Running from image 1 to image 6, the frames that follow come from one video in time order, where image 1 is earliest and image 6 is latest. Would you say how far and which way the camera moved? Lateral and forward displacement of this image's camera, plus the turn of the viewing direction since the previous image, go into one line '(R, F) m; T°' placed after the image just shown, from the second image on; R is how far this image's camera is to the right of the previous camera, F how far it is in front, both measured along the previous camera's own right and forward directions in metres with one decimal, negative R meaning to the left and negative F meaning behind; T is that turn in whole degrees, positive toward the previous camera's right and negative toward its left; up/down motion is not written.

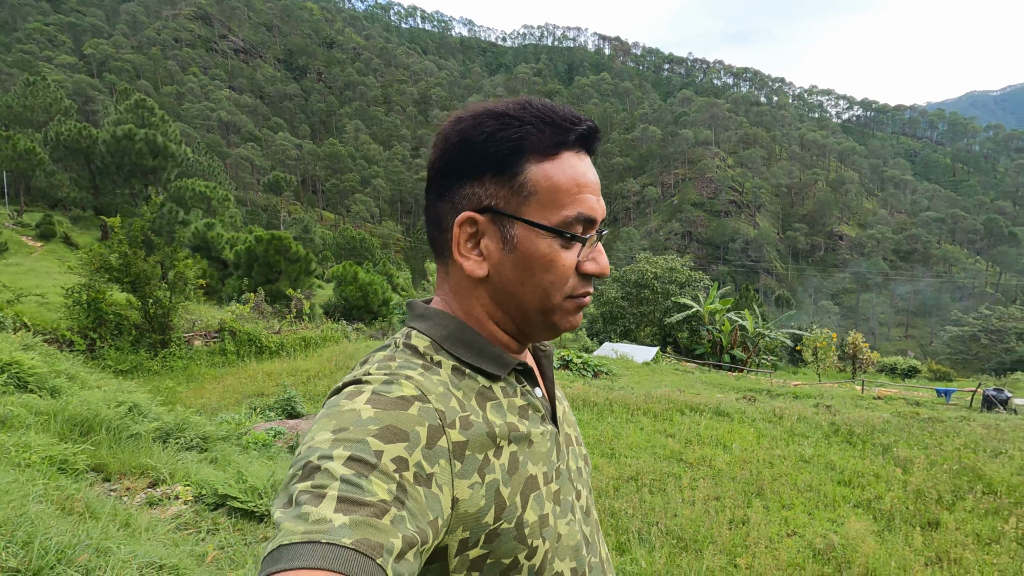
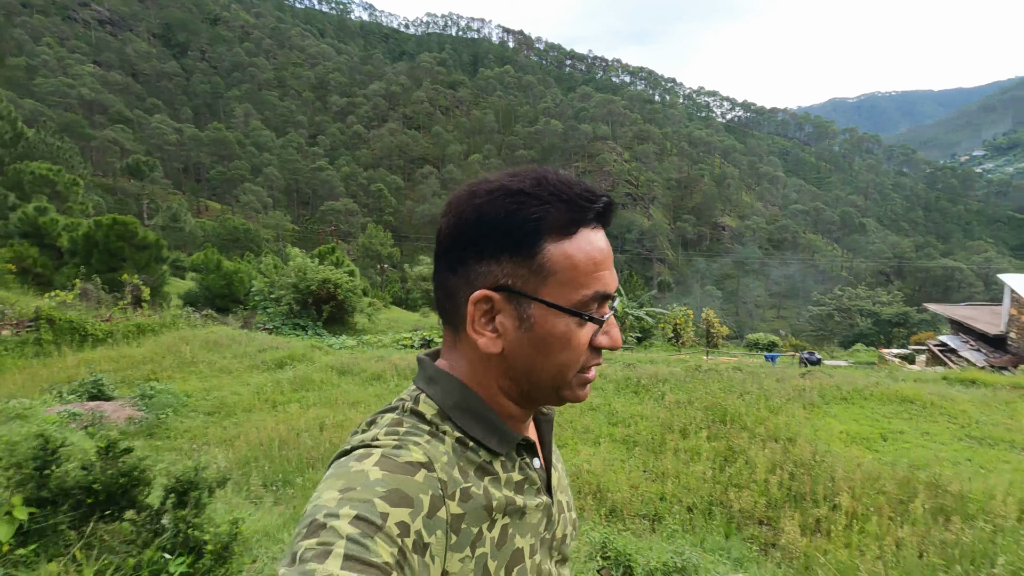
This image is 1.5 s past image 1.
(+0.5, -0.2) m; +10°
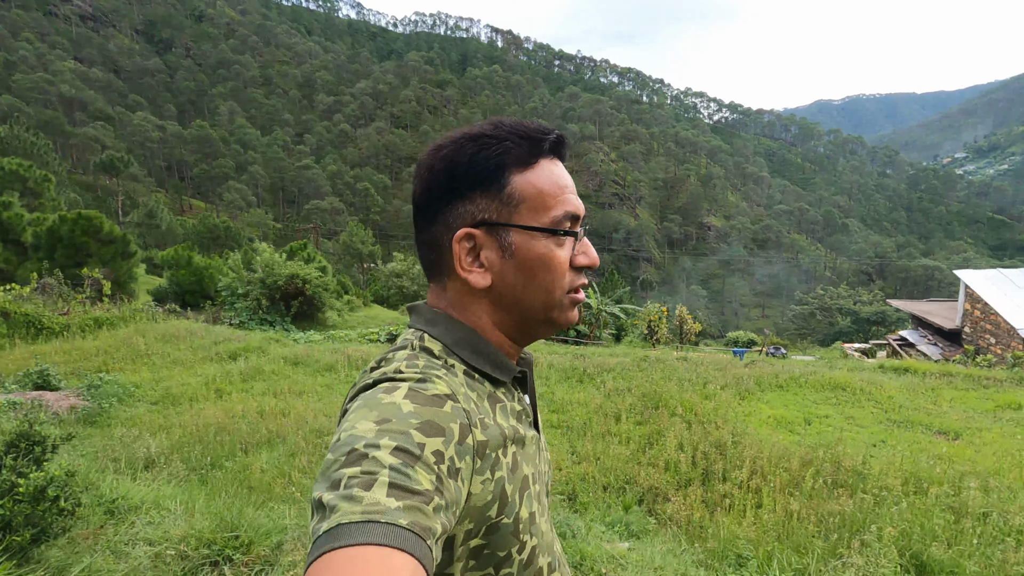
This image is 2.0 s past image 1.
(+0.2, -0.1) m; +1°
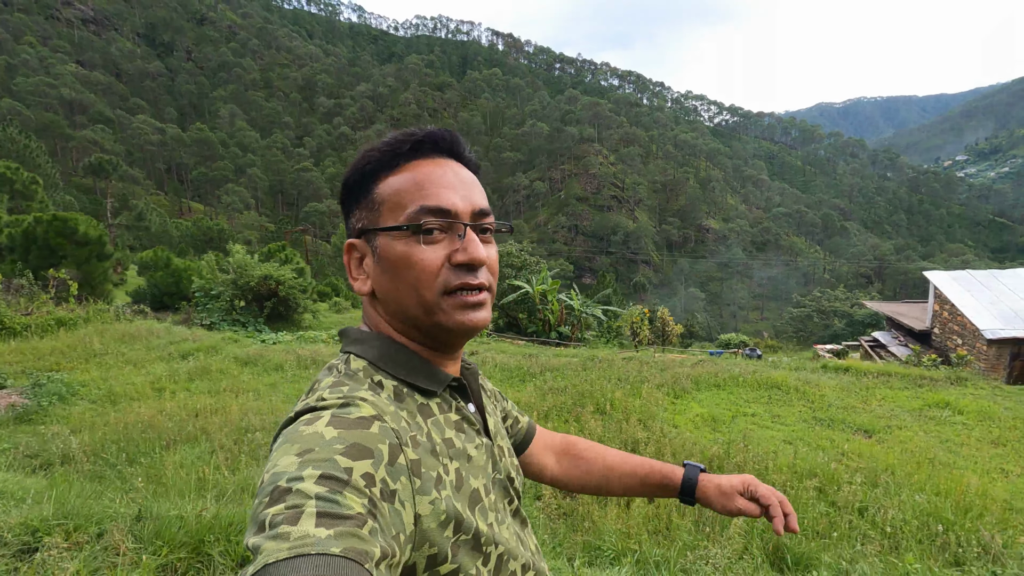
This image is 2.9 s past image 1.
(+0.3, 0.0) m; 0°
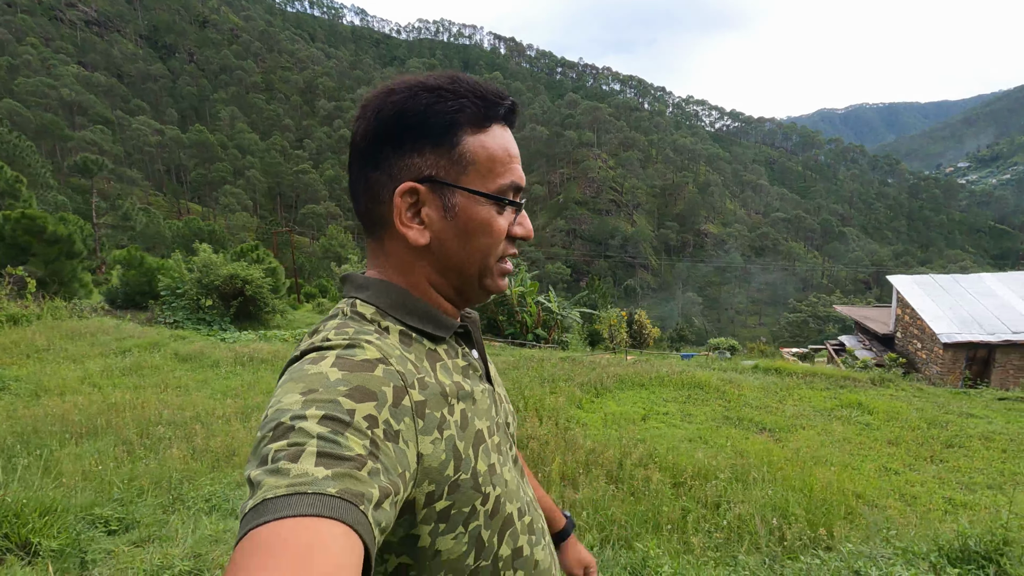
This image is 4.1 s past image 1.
(+0.4, 0.0) m; 0°
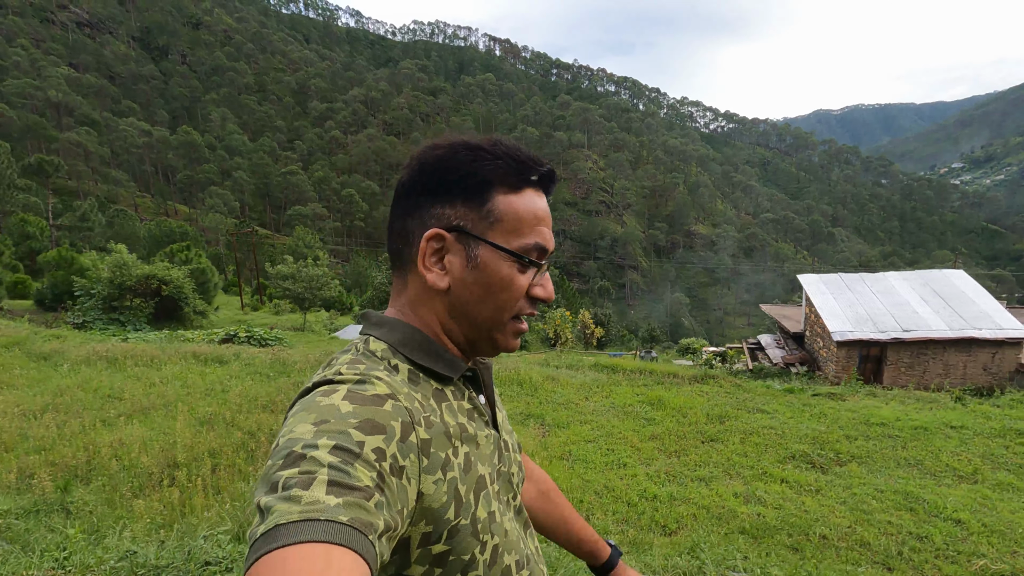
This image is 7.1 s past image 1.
(+0.9, 0.0) m; 0°
